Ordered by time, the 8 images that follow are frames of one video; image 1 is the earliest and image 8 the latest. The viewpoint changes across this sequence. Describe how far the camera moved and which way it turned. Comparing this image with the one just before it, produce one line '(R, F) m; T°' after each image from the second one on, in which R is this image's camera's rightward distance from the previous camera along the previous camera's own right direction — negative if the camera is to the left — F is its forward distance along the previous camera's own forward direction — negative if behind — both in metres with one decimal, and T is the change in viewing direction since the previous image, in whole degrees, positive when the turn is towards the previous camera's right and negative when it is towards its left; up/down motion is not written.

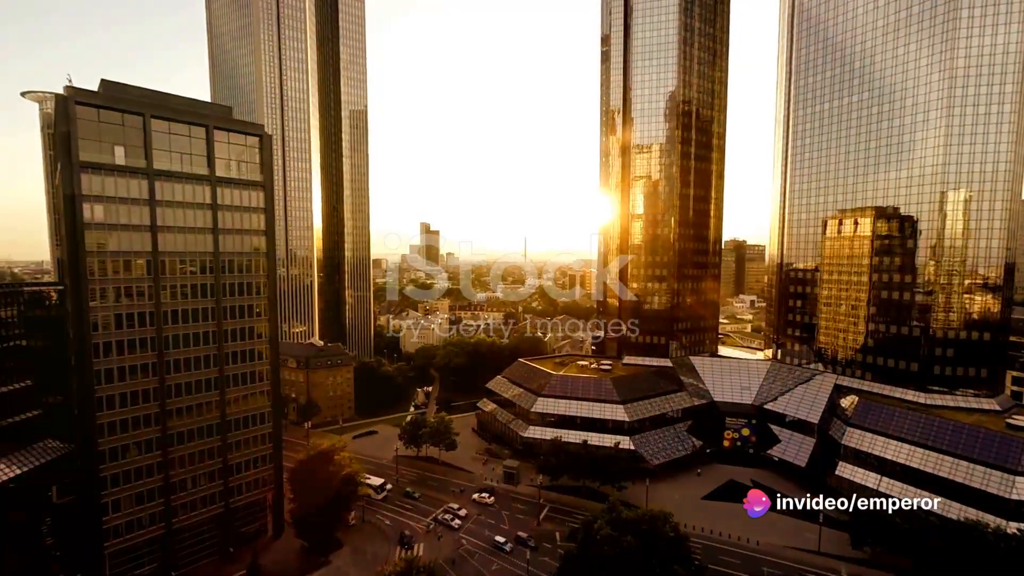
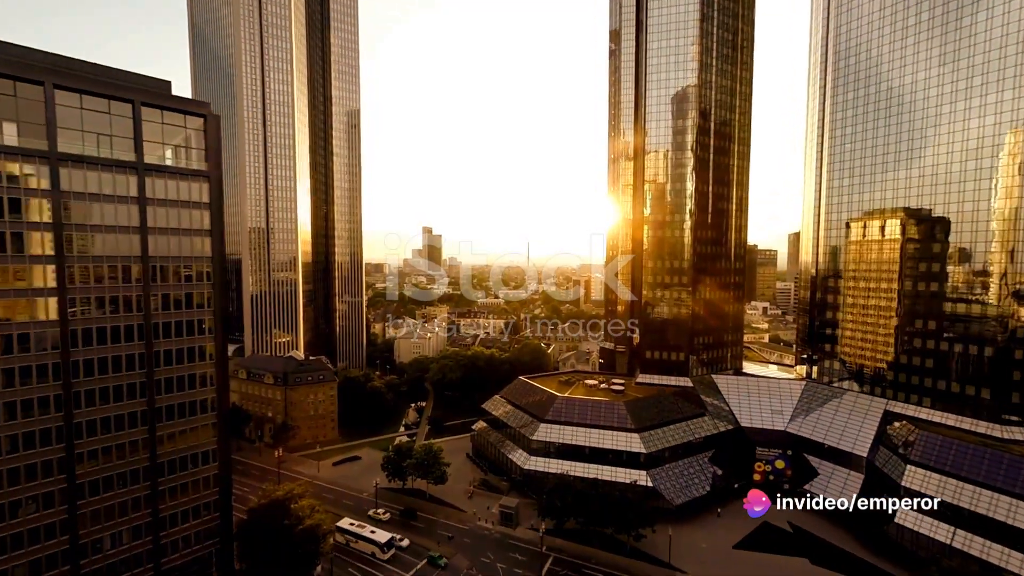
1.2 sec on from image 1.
(+0.5, +9.3) m; 0°
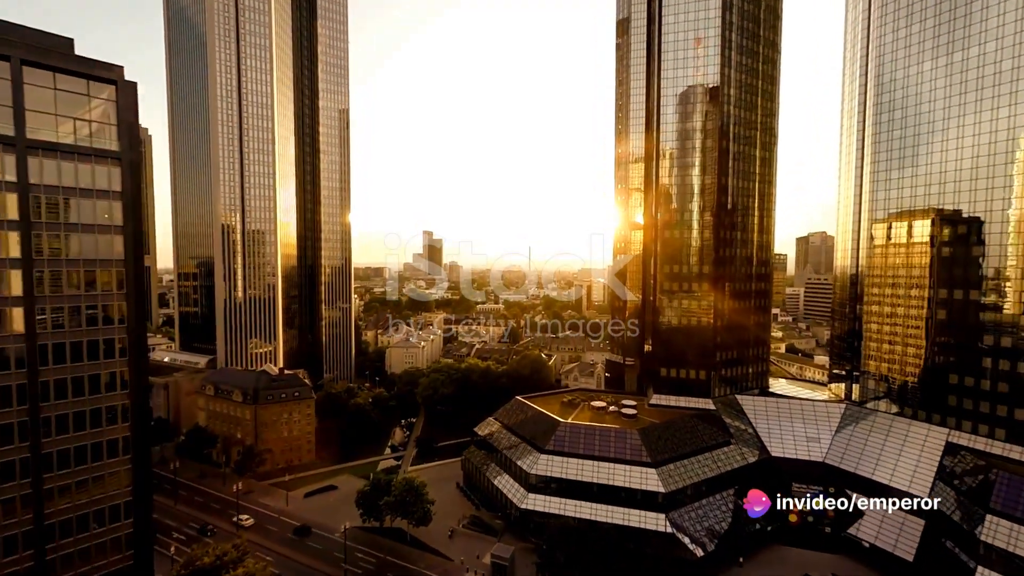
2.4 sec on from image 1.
(+0.7, +9.1) m; 0°
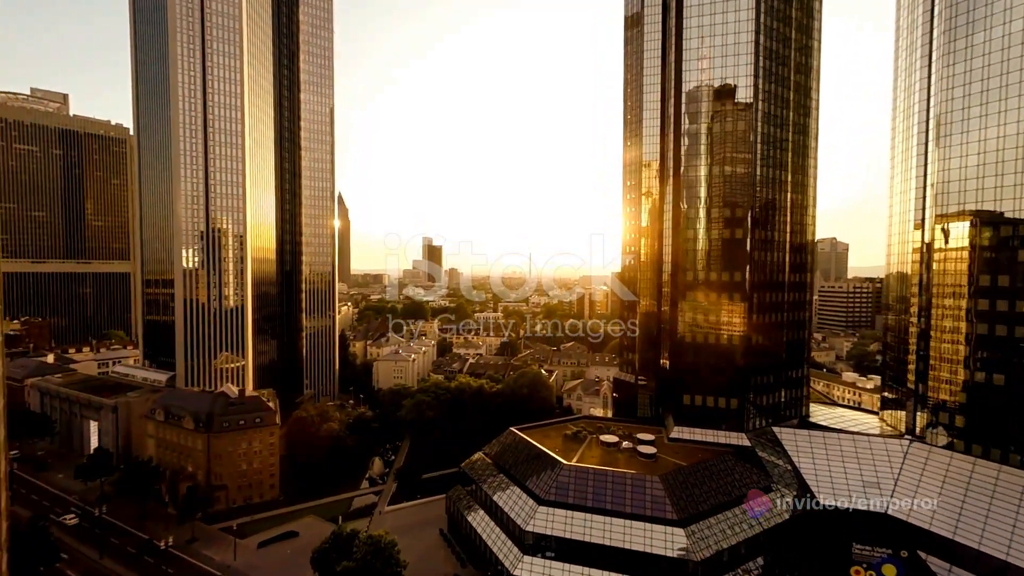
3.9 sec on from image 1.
(+0.9, +10.6) m; 0°
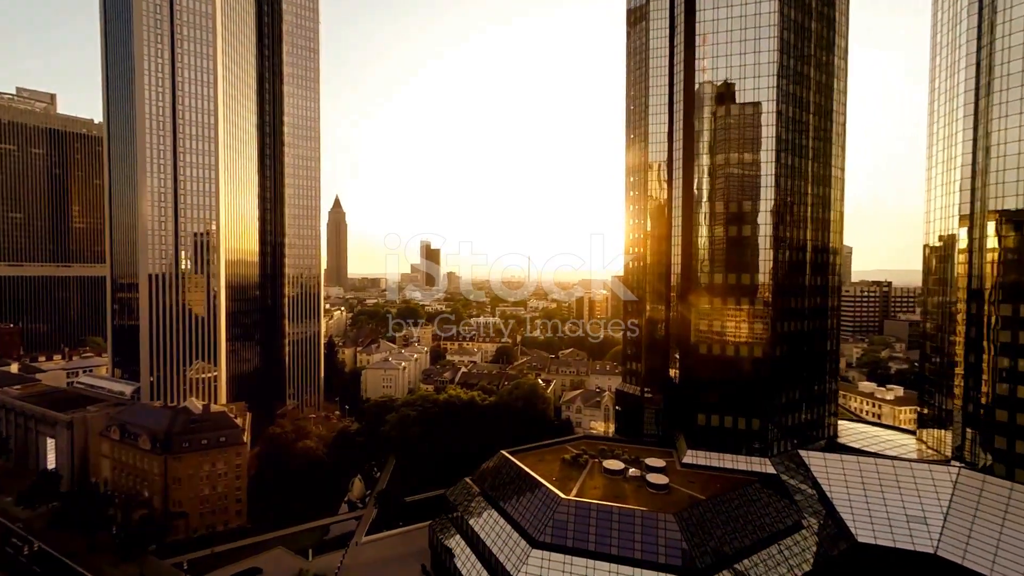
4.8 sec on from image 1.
(+0.8, +6.6) m; 0°
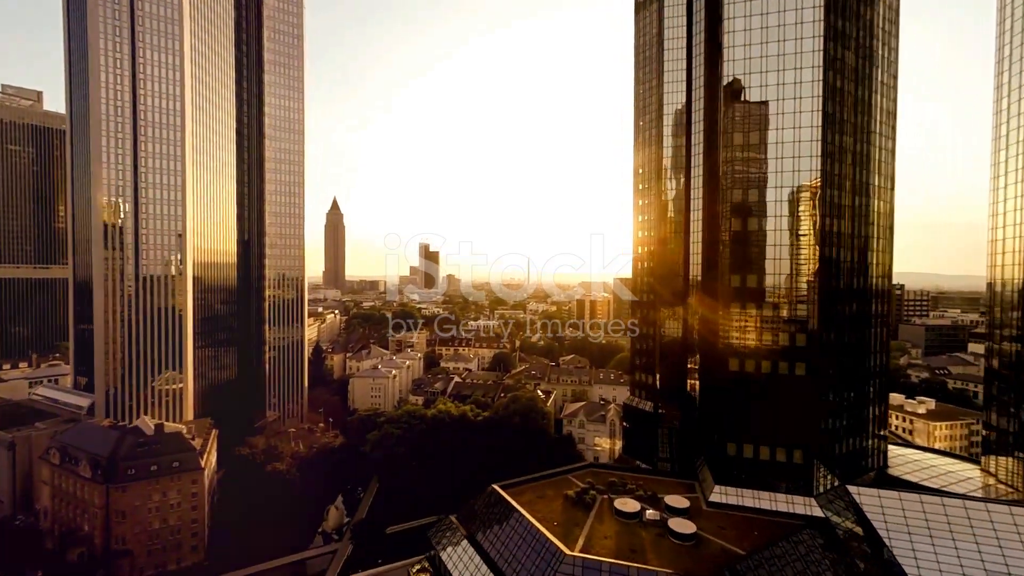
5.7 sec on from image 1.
(+0.6, +7.9) m; 0°
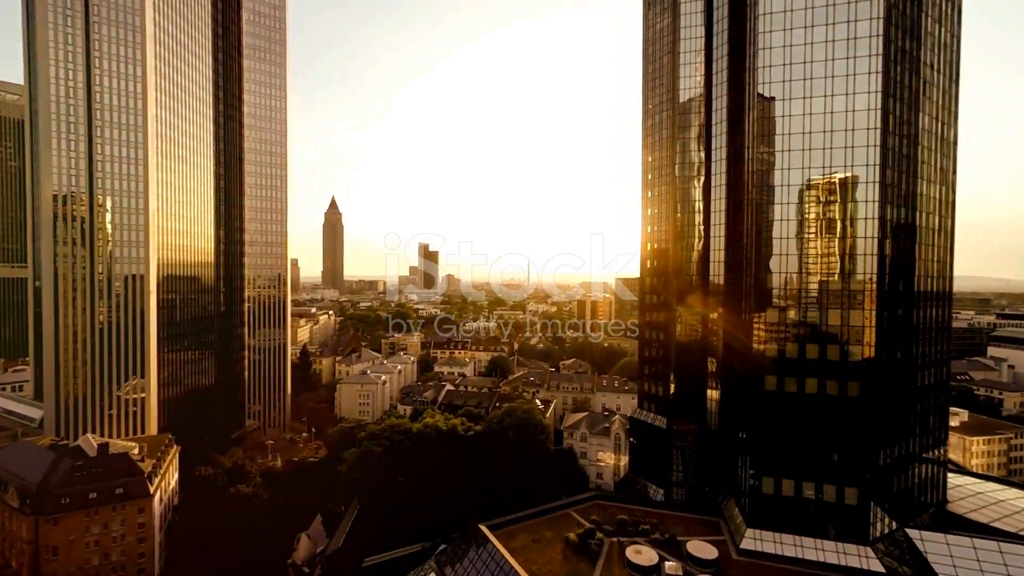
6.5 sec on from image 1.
(+0.7, +7.1) m; 0°
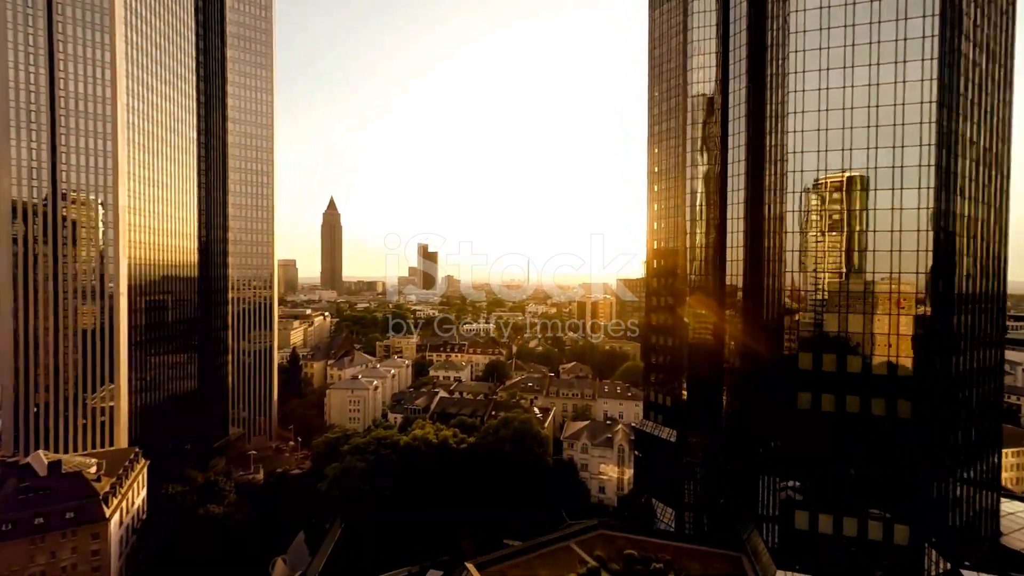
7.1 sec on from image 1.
(+0.5, +4.8) m; 0°
